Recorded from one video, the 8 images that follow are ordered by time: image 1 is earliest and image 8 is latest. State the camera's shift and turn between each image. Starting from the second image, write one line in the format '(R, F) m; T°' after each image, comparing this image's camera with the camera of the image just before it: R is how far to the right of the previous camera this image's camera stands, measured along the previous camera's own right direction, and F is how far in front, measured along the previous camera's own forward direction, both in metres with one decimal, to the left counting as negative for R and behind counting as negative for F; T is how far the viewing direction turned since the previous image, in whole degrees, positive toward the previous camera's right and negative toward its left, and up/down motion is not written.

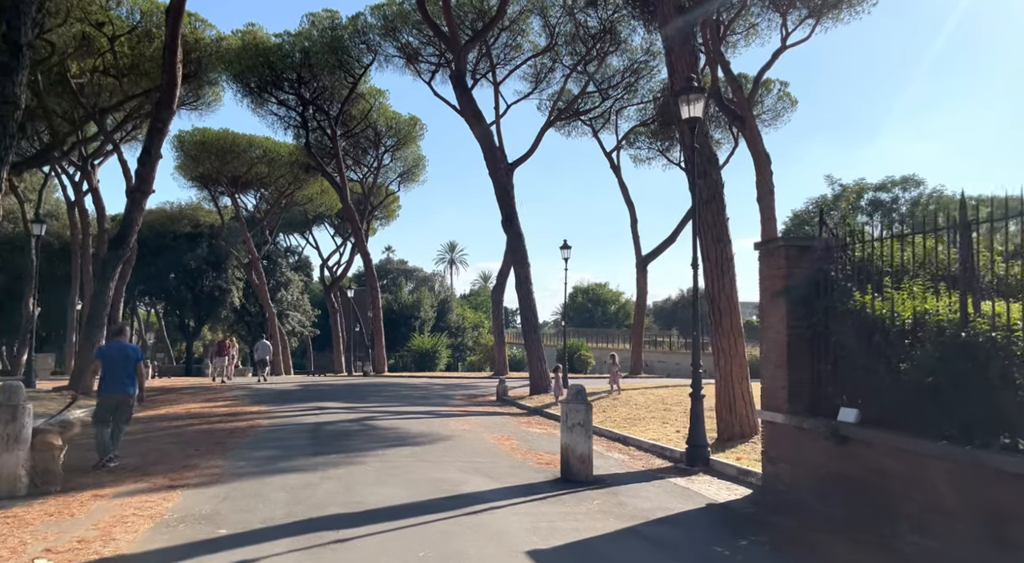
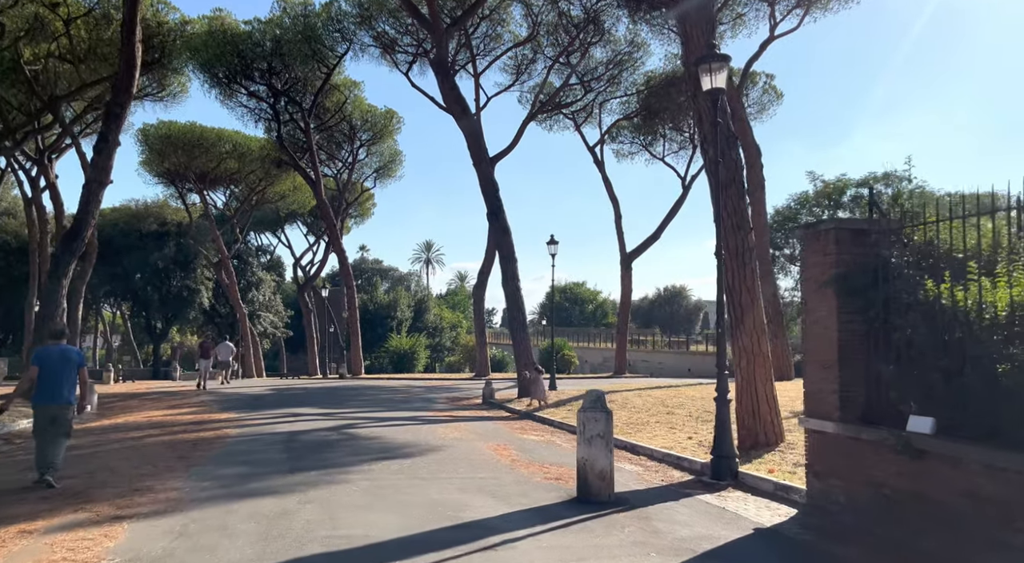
(-0.3, +1.0) m; +2°
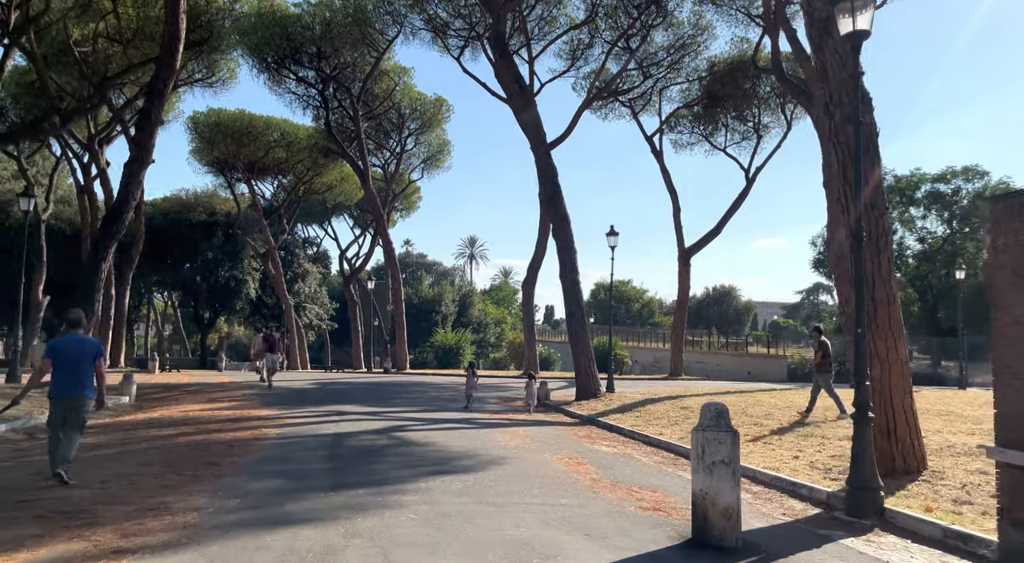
(-0.4, +1.3) m; -3°
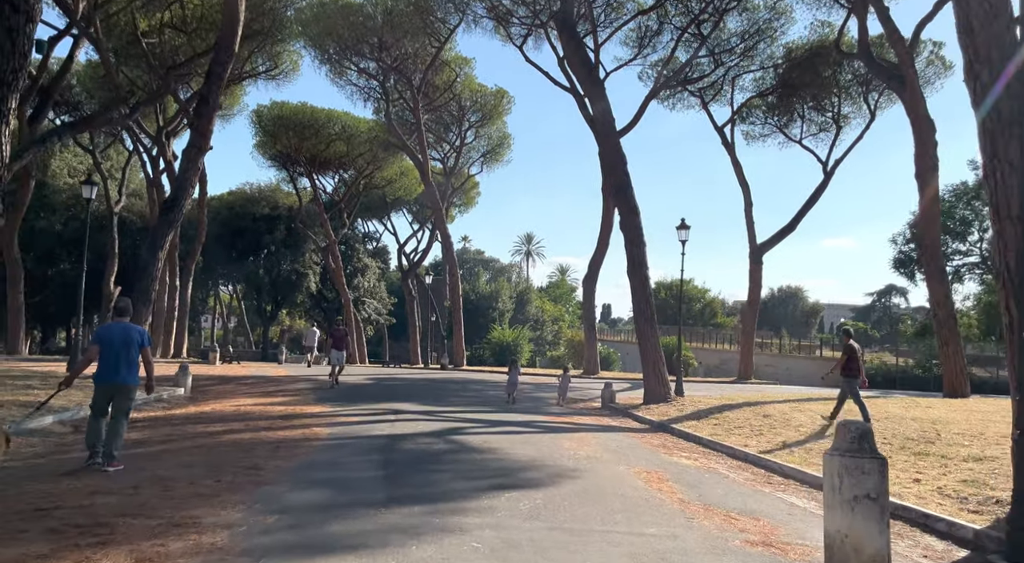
(-0.2, +0.9) m; -4°
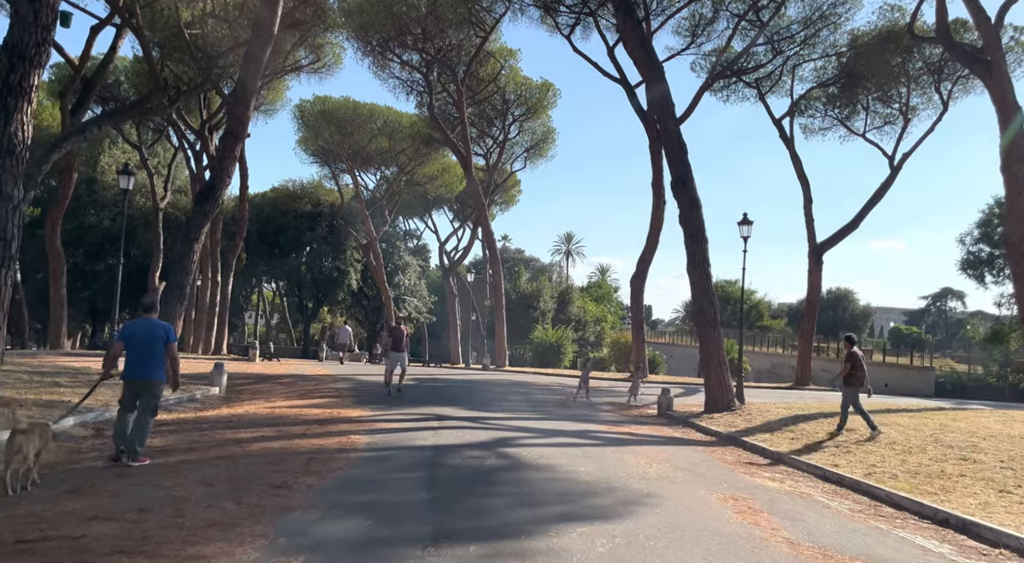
(-0.2, +1.0) m; -3°
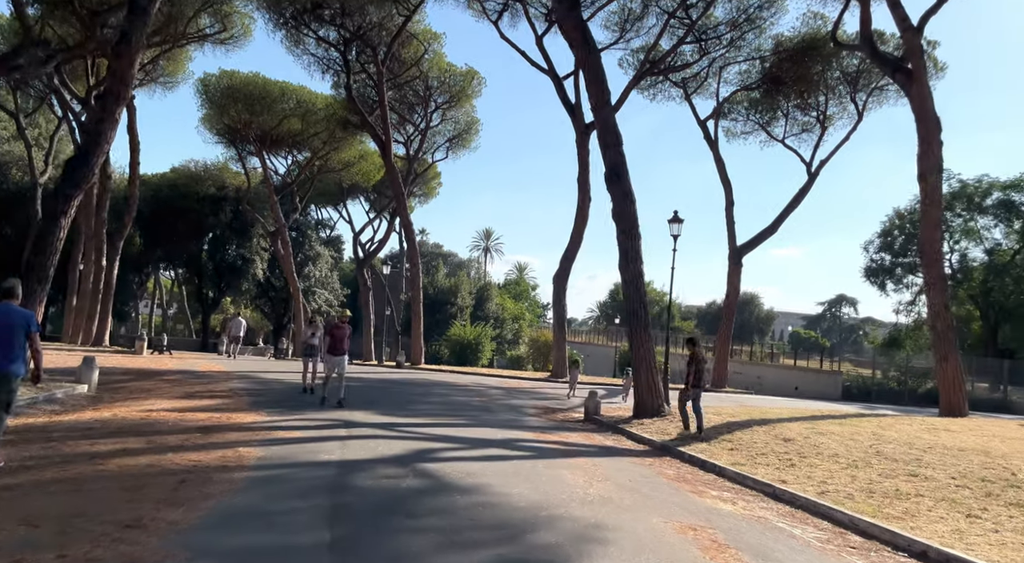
(-0.1, +1.2) m; +6°
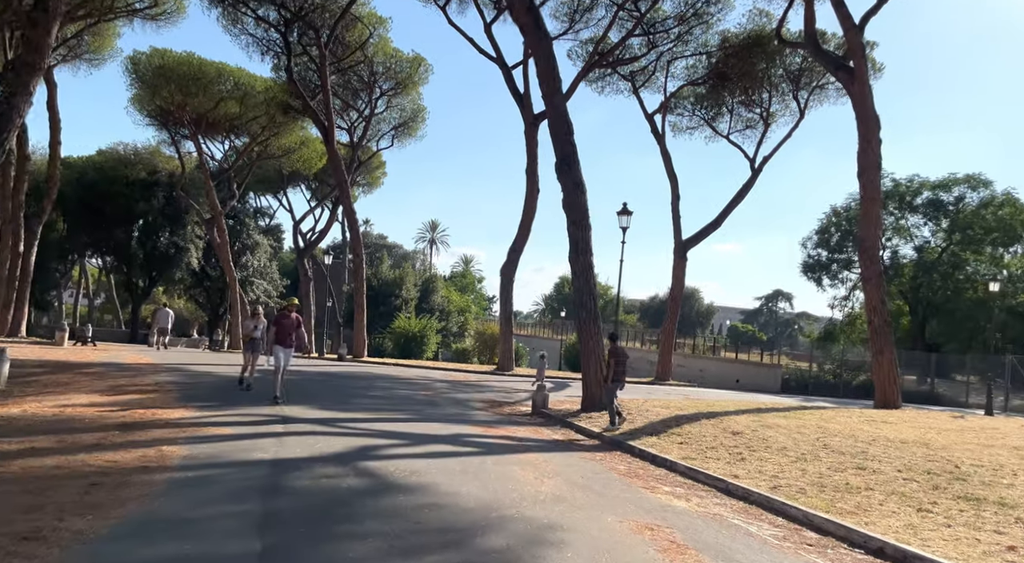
(0.0, +0.4) m; +4°
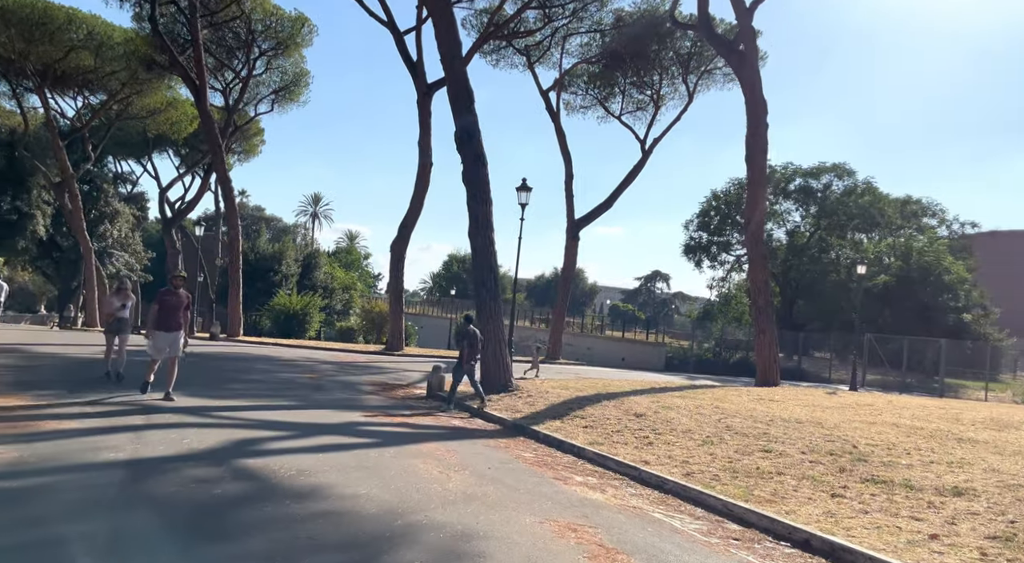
(-0.2, +0.7) m; +8°
